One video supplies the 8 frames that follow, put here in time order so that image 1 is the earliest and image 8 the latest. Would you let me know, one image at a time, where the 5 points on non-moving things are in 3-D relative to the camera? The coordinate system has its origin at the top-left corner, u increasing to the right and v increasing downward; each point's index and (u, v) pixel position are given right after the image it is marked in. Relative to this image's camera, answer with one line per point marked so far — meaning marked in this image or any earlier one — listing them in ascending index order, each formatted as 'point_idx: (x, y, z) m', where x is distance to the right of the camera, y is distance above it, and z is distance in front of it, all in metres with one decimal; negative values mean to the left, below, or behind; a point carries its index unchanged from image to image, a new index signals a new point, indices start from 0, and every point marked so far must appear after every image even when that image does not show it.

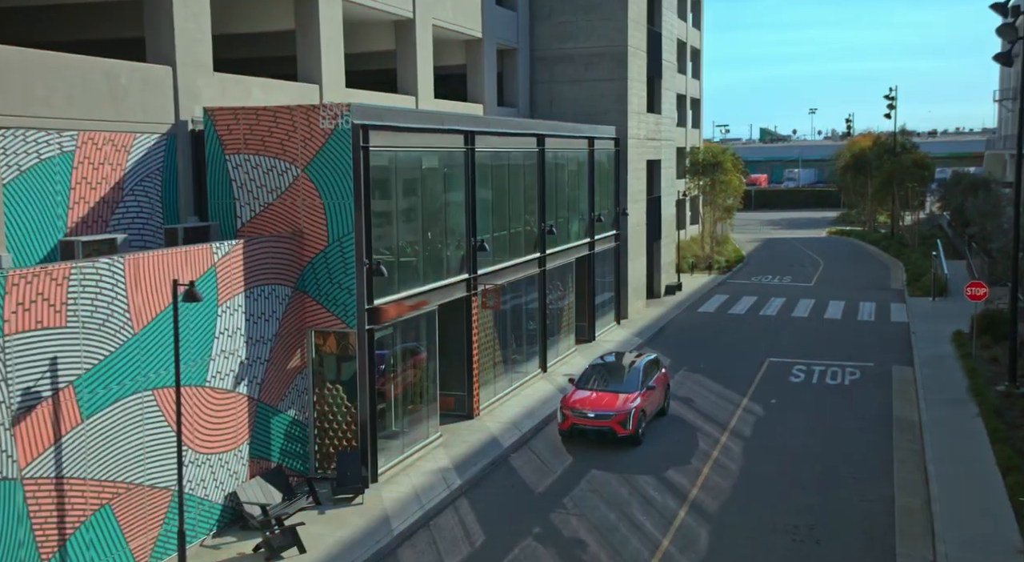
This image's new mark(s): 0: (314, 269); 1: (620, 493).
0: (-4.0, +0.2, +18.7) m
1: (+2.3, -4.4, +19.4) m
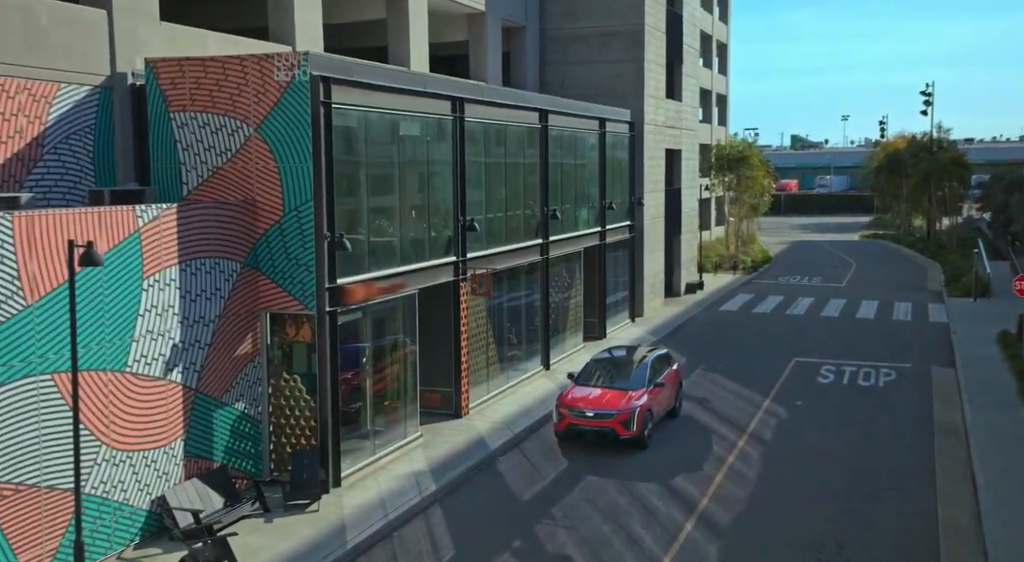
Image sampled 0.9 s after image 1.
0: (-4.3, +0.7, +16.4) m
1: (+1.9, -4.0, +16.8) m
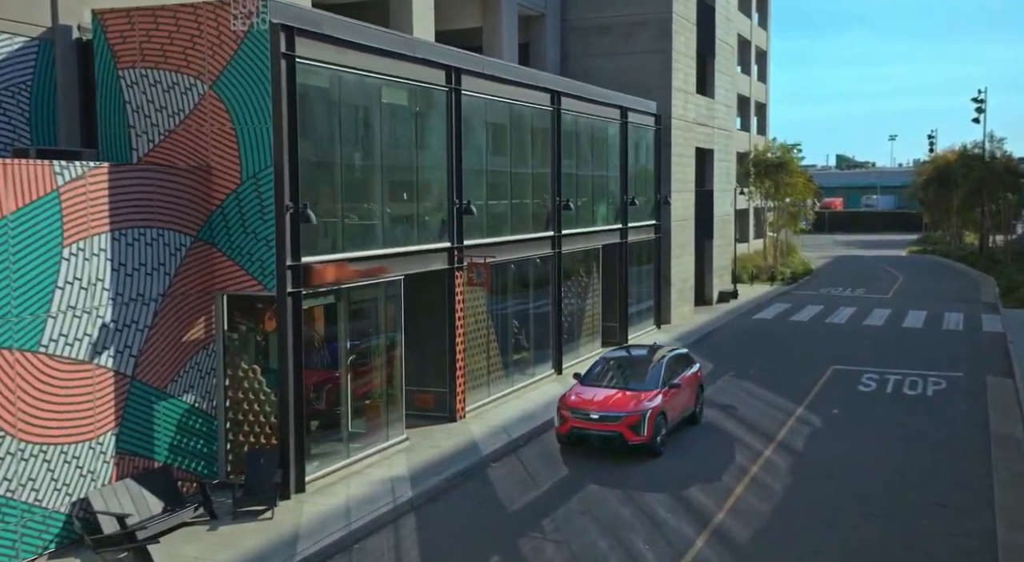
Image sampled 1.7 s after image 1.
0: (-4.5, +1.1, +14.5) m
1: (+1.7, -3.7, +14.6) m
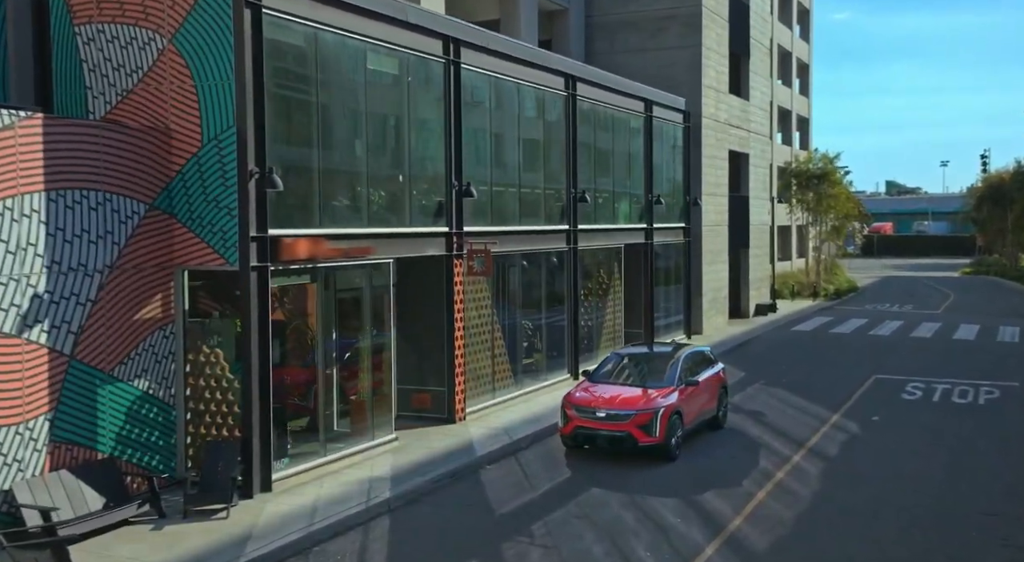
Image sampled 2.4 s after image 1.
0: (-4.7, +1.4, +13.2) m
1: (+1.5, -3.3, +12.8) m
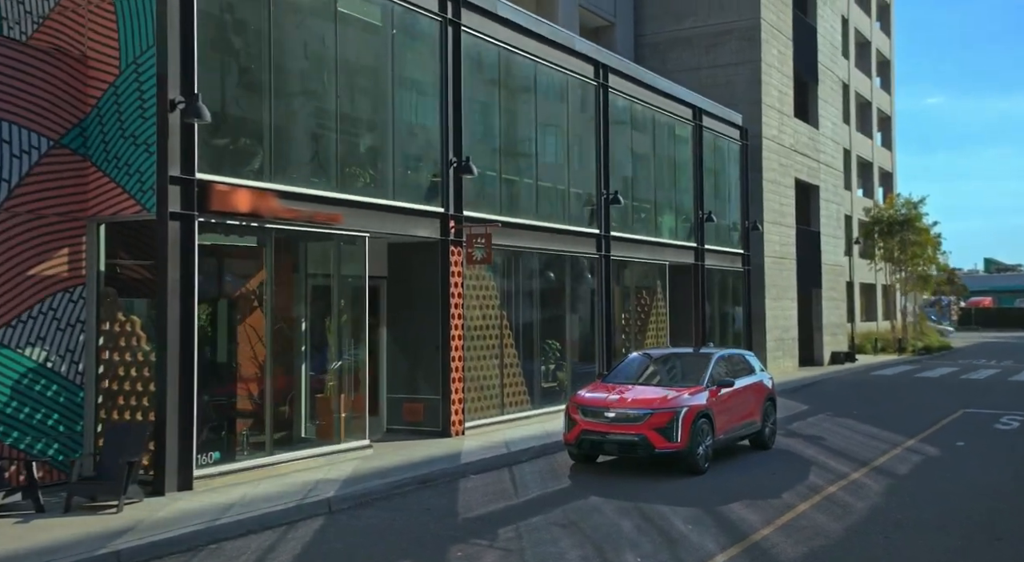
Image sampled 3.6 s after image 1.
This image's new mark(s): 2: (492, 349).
0: (-5.0, +2.0, +11.3) m
1: (+1.1, -2.7, +9.9) m
2: (-0.4, -1.3, +16.9) m
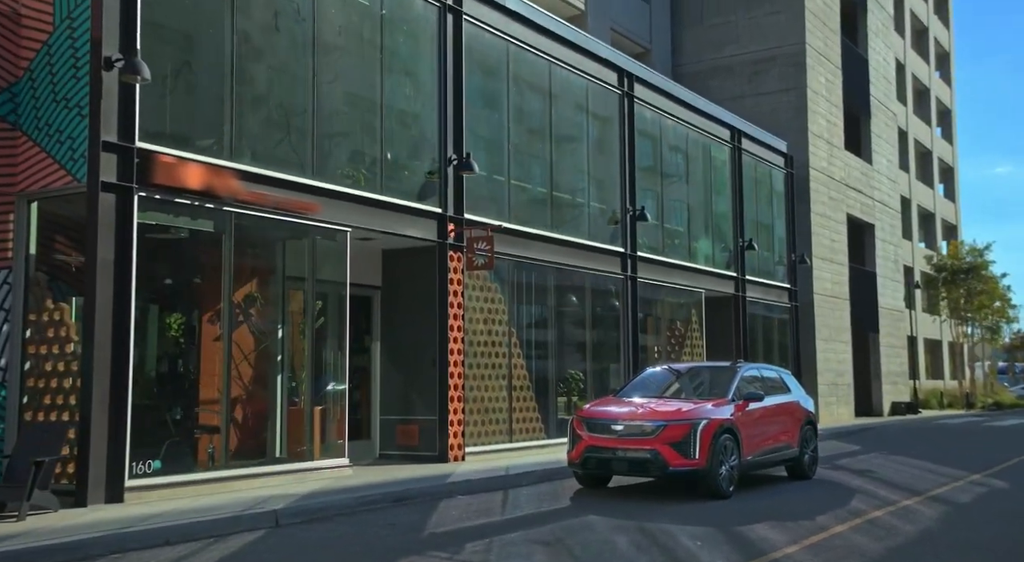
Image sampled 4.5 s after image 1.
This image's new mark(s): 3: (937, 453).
0: (-5.2, +2.2, +10.3) m
1: (+0.8, -2.3, +8.2) m
2: (-0.2, -1.5, +15.3) m
3: (+8.9, -3.6, +19.3) m
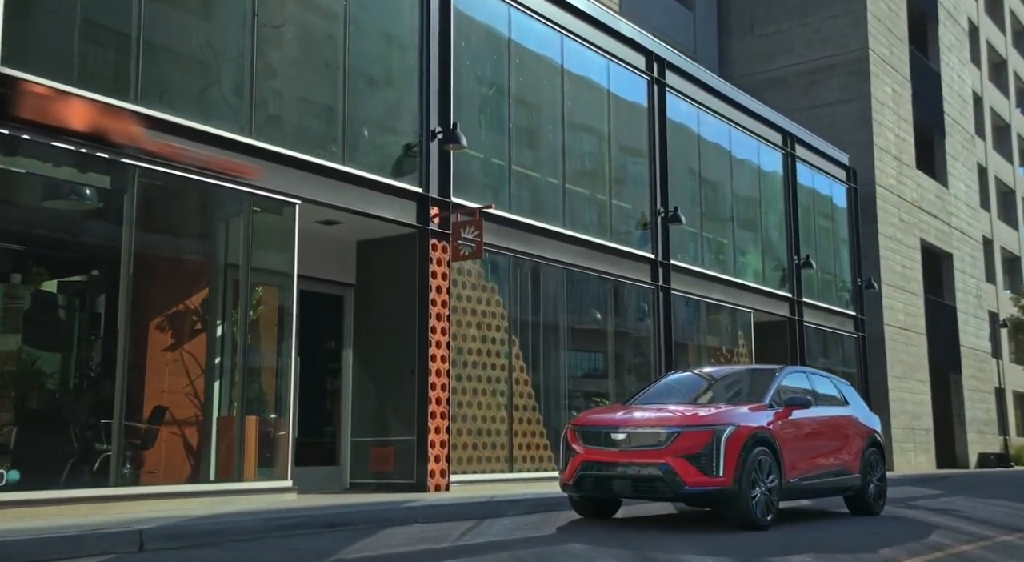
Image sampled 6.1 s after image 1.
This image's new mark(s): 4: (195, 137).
0: (-5.6, +2.5, +8.5) m
1: (+0.3, -1.8, +5.7) m
2: (-0.2, -1.5, +12.9) m
3: (+9.2, -3.7, +16.1) m
4: (-3.3, +1.4, +9.5) m
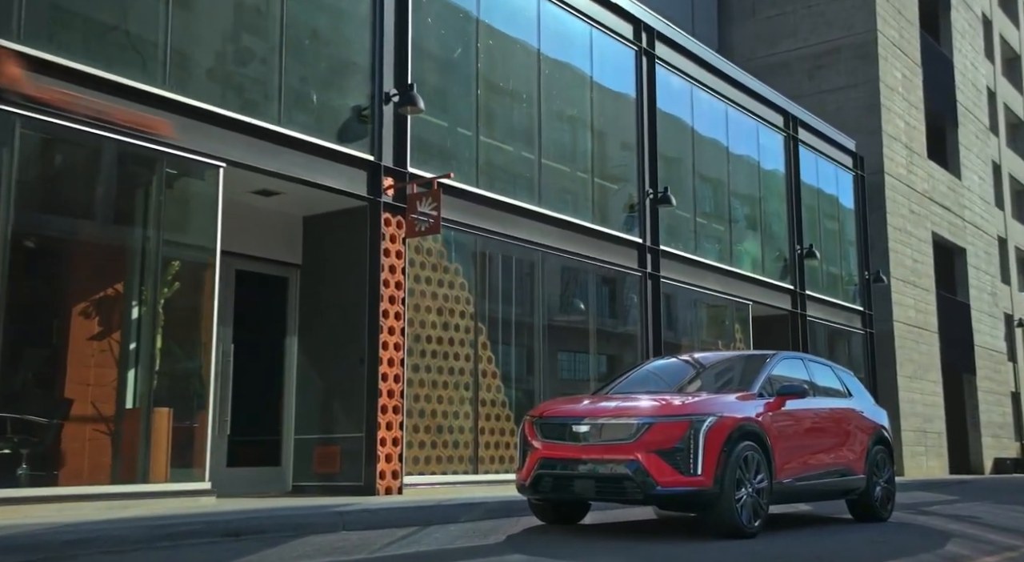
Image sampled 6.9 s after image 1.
0: (-6.0, +2.8, +7.3) m
1: (-0.2, -1.5, +4.4) m
2: (-0.6, -1.2, +11.6) m
3: (+8.8, -3.5, +14.7) m
4: (-3.7, +1.7, +8.3) m
